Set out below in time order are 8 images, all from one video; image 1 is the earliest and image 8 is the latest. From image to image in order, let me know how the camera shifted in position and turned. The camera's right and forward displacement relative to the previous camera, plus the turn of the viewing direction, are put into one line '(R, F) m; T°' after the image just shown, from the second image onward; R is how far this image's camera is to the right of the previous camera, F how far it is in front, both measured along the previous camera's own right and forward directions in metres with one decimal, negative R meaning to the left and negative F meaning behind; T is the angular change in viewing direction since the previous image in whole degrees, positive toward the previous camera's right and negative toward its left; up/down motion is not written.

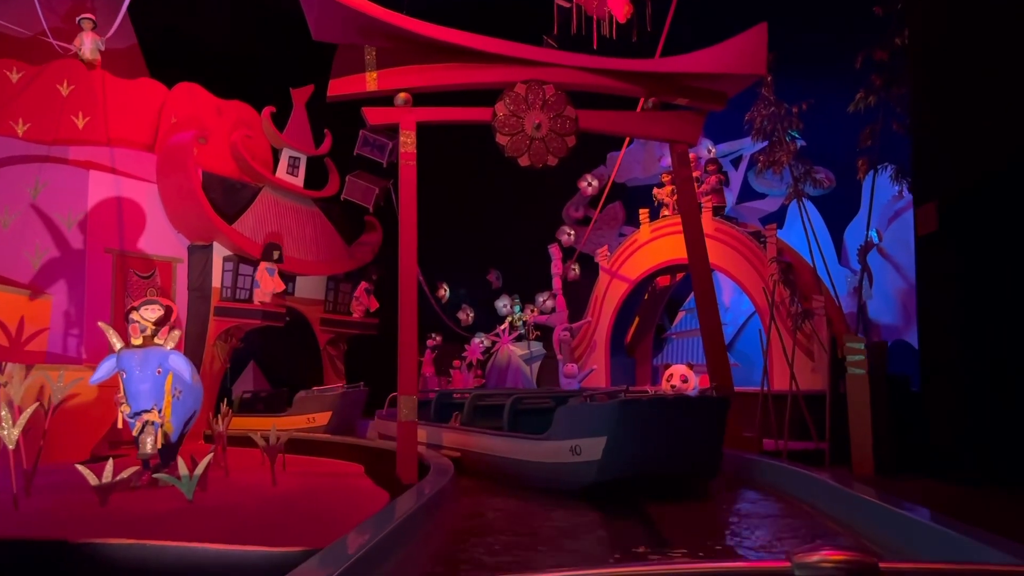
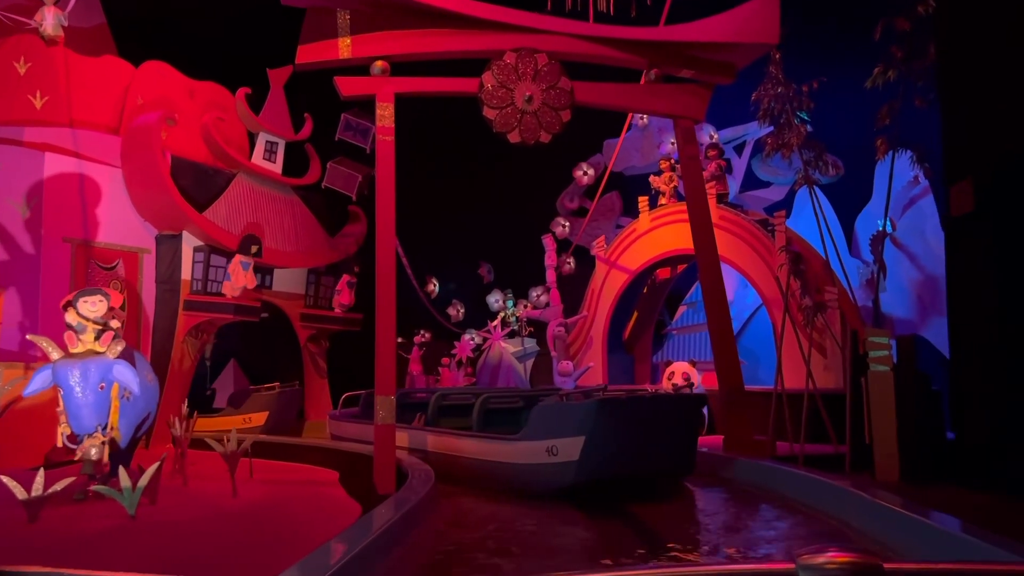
(0.0, +0.6) m; 0°
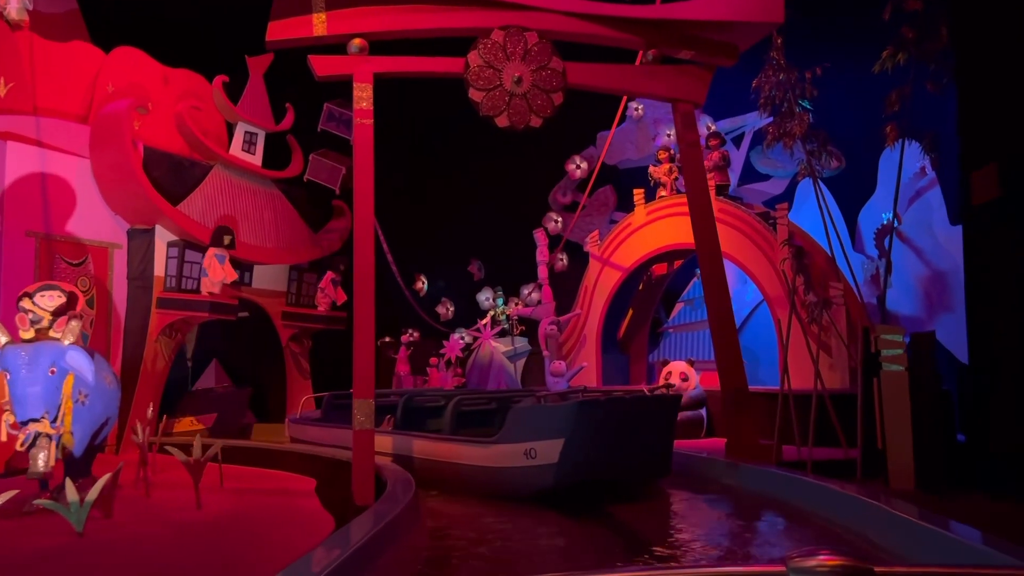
(0.0, +0.4) m; 0°
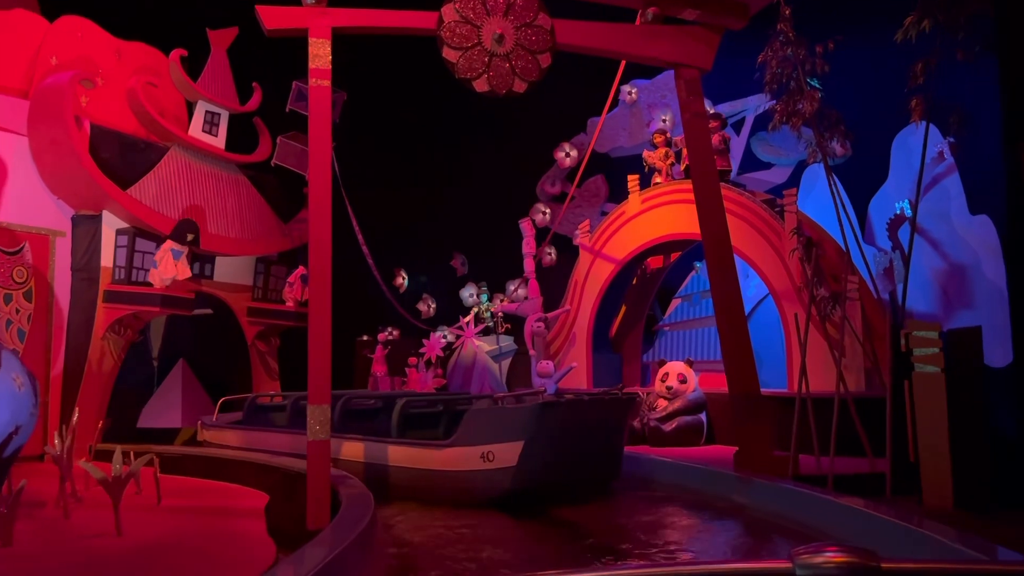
(+0.1, +0.7) m; +1°
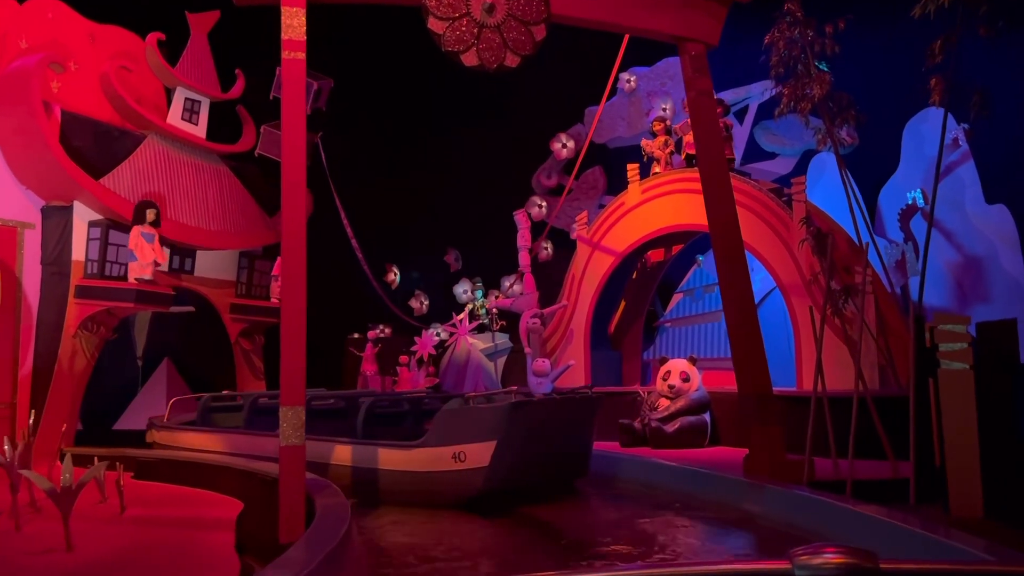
(0.0, +0.4) m; 0°
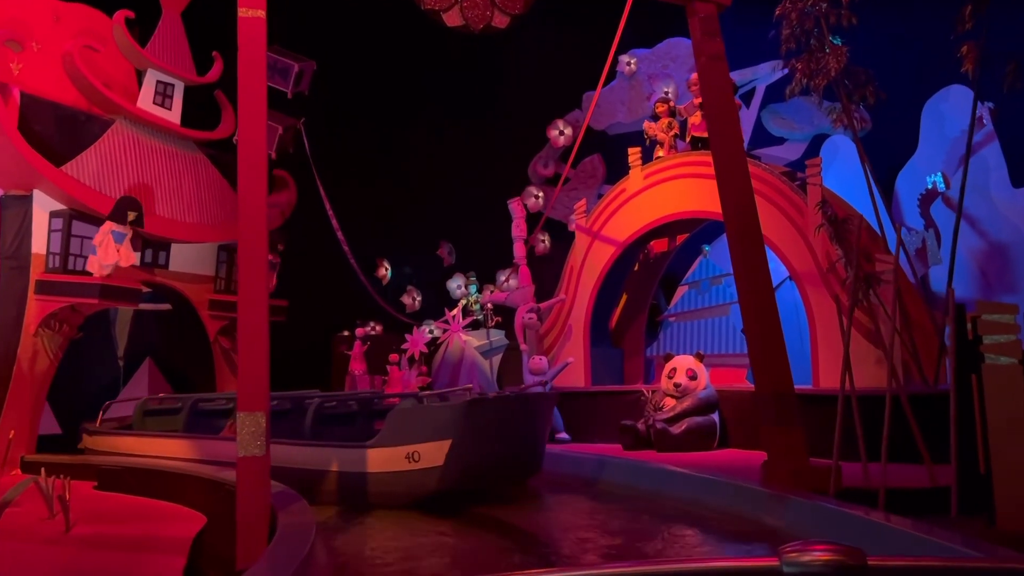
(0.0, +0.5) m; 0°
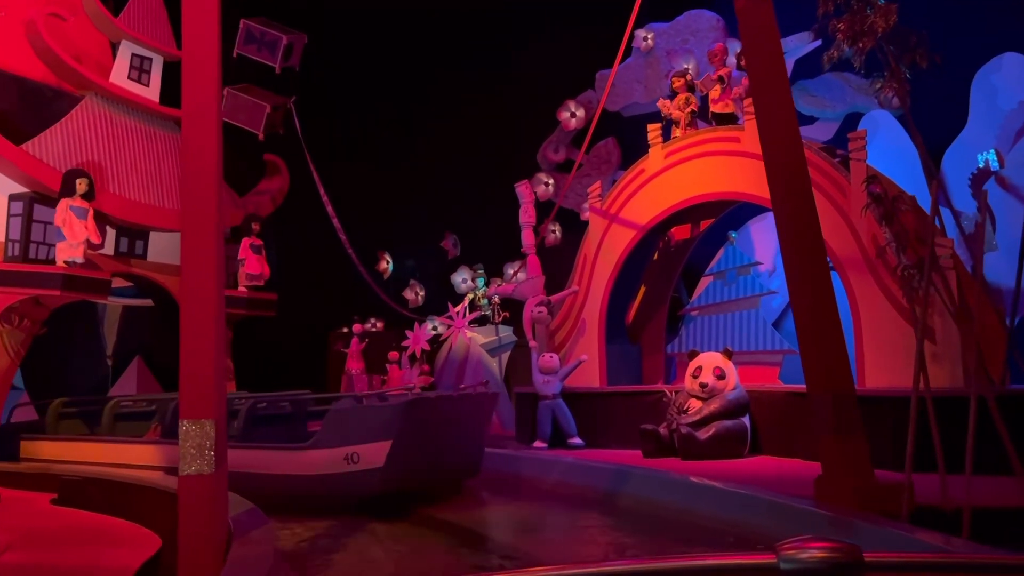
(0.0, +0.7) m; -1°
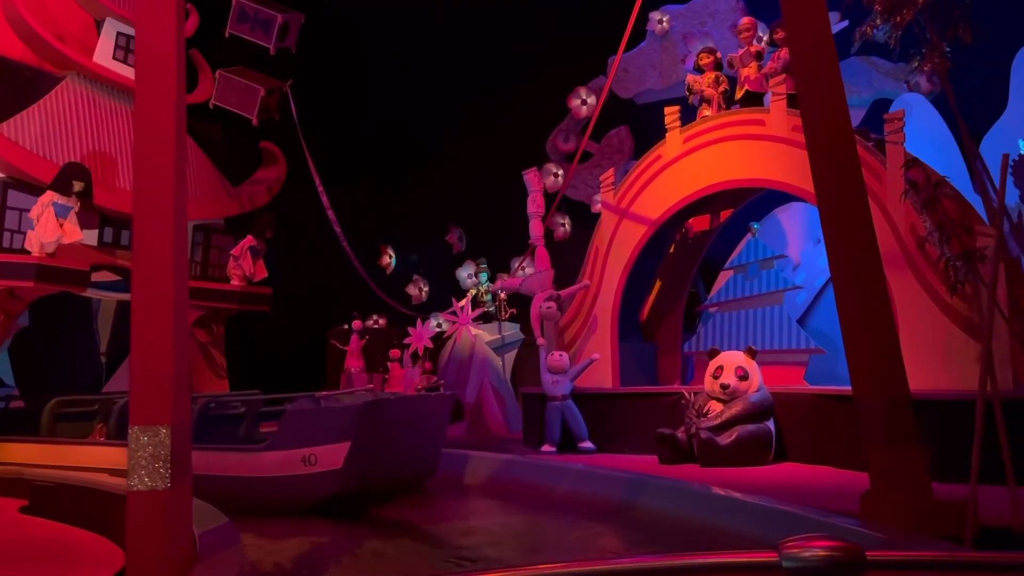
(0.0, +0.4) m; -1°
